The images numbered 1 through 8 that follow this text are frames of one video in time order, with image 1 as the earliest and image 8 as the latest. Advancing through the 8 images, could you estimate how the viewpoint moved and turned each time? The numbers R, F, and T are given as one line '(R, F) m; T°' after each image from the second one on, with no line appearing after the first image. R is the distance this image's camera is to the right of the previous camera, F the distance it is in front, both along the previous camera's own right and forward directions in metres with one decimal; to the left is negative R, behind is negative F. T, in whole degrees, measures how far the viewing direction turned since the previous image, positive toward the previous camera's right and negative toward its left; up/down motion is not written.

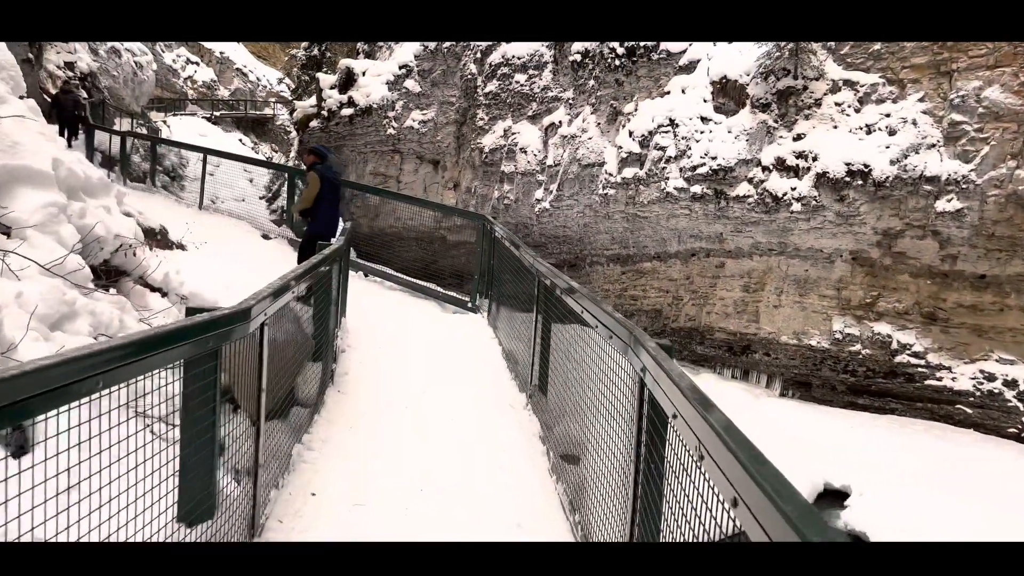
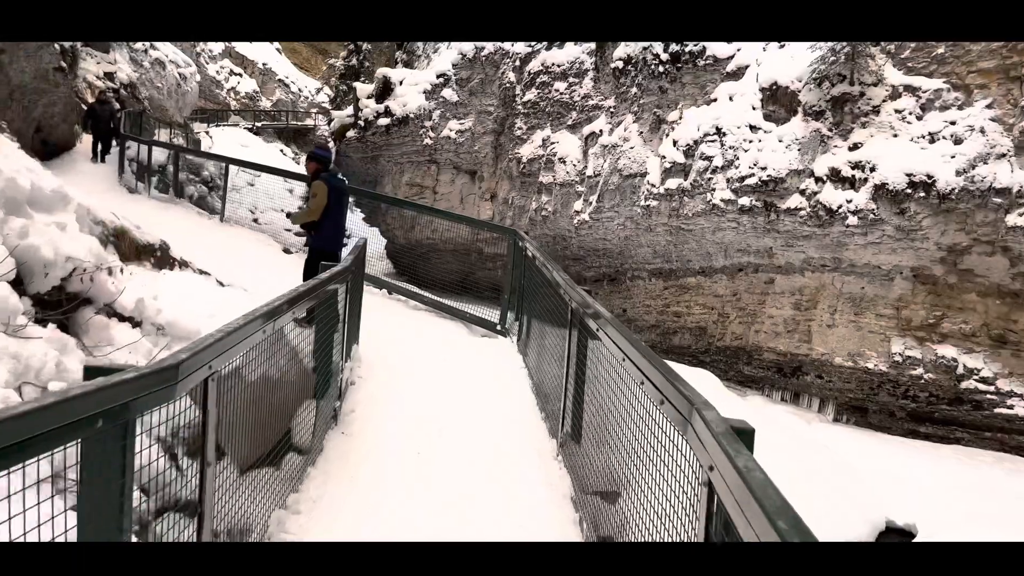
(0.0, +0.3) m; -3°
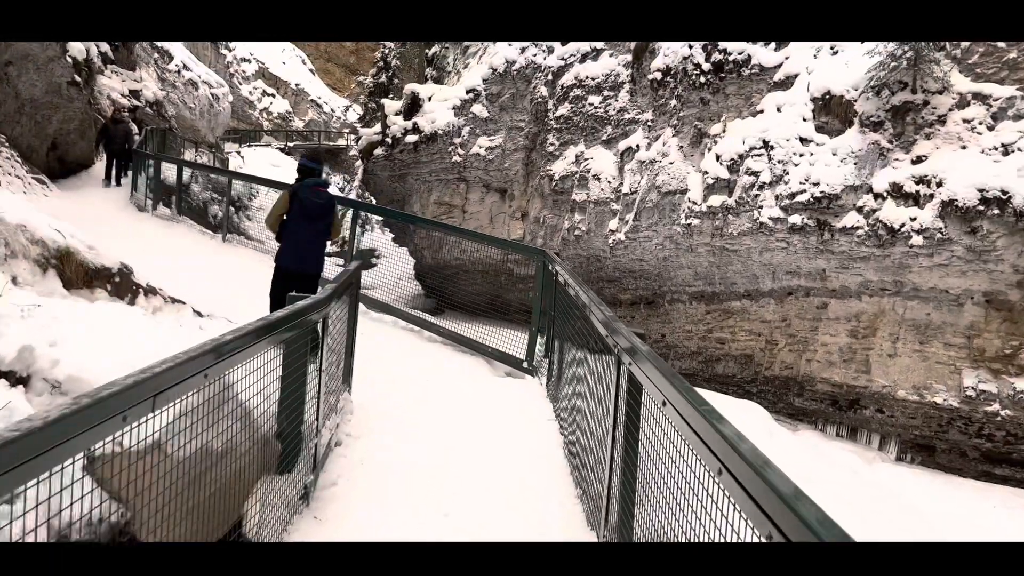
(0.0, +0.5) m; -2°
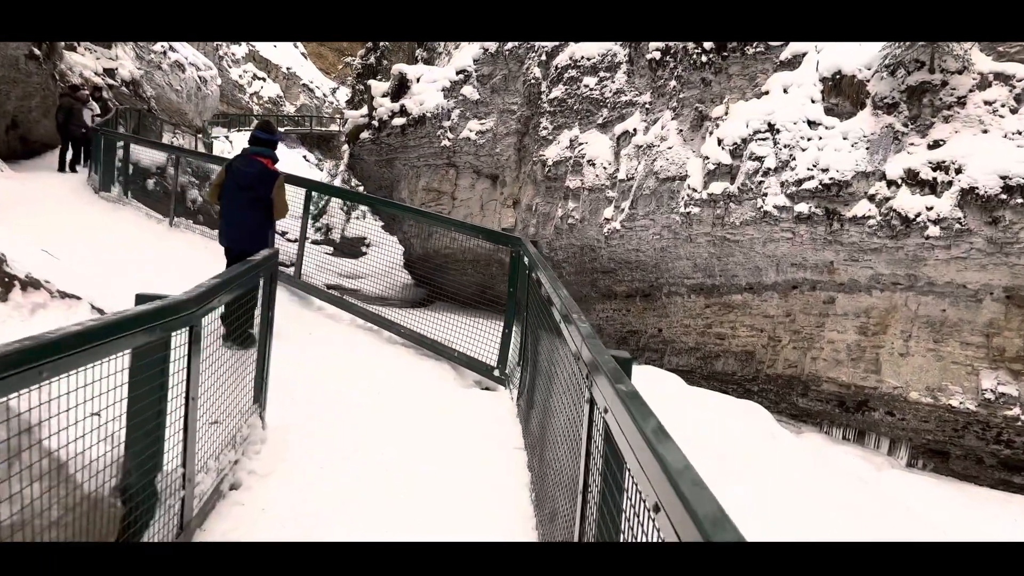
(+0.1, +0.4) m; 0°
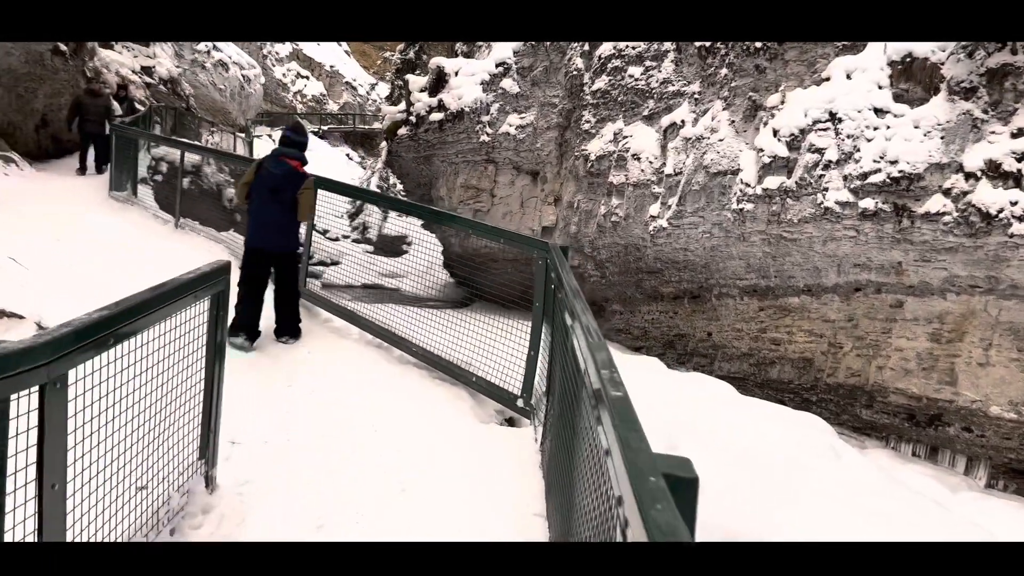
(0.0, +0.4) m; -3°
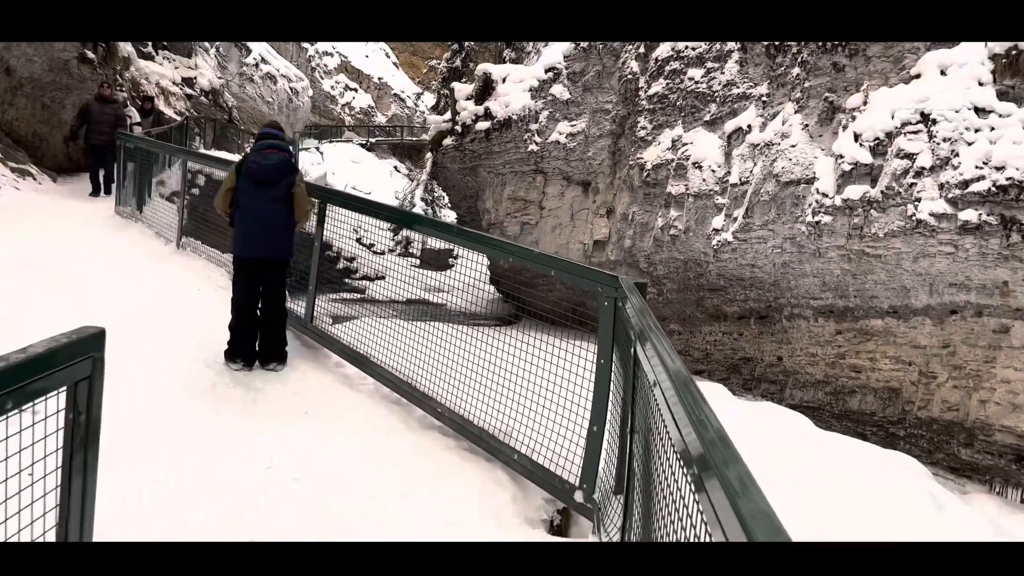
(0.0, +0.6) m; -3°
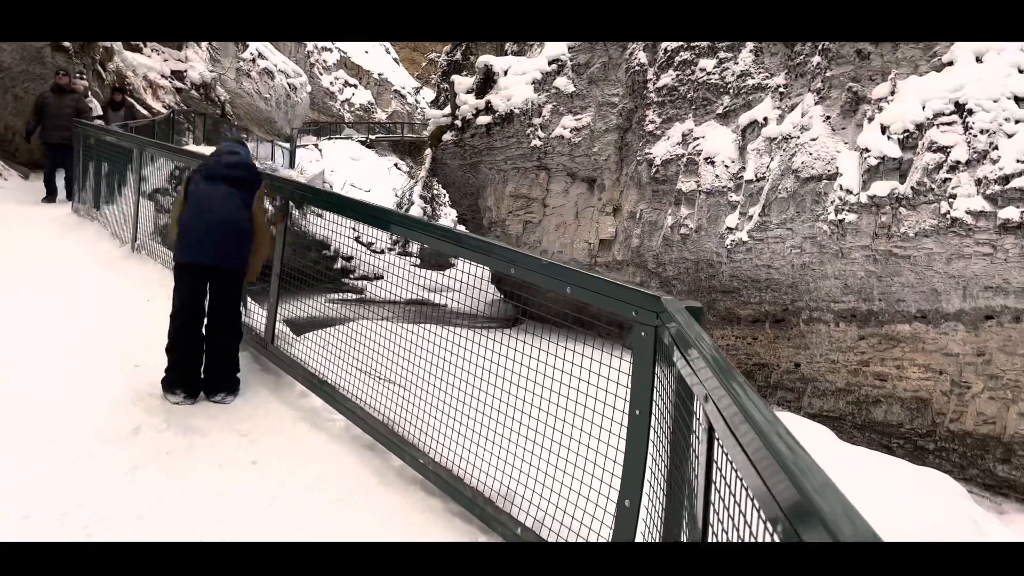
(0.0, +0.4) m; 0°
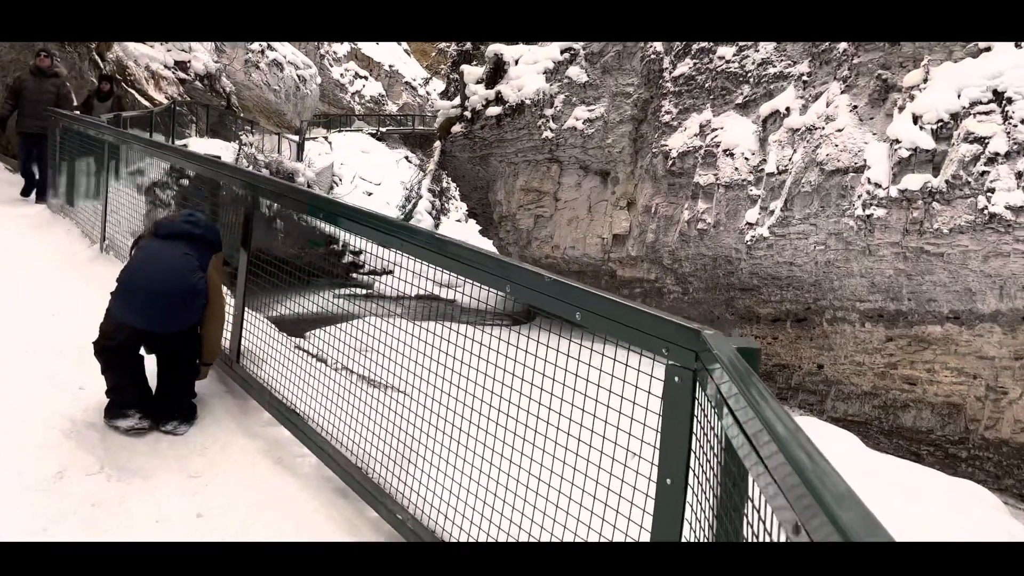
(0.0, +0.3) m; -1°
